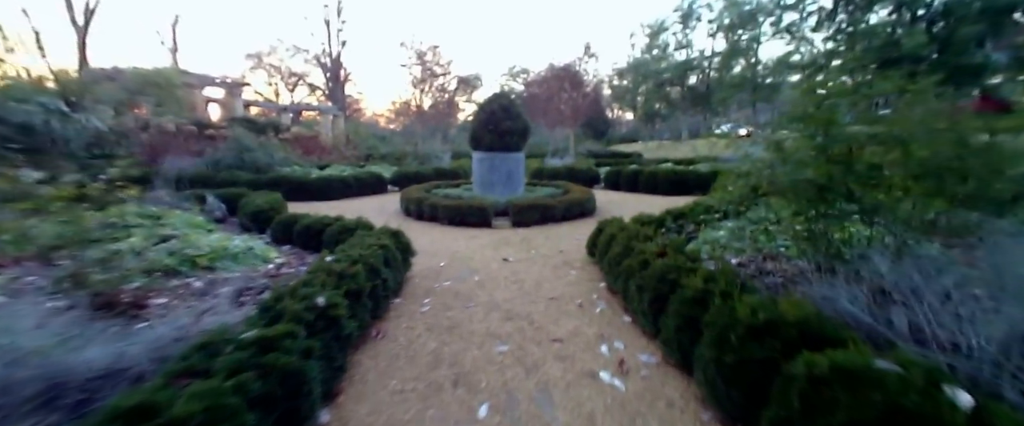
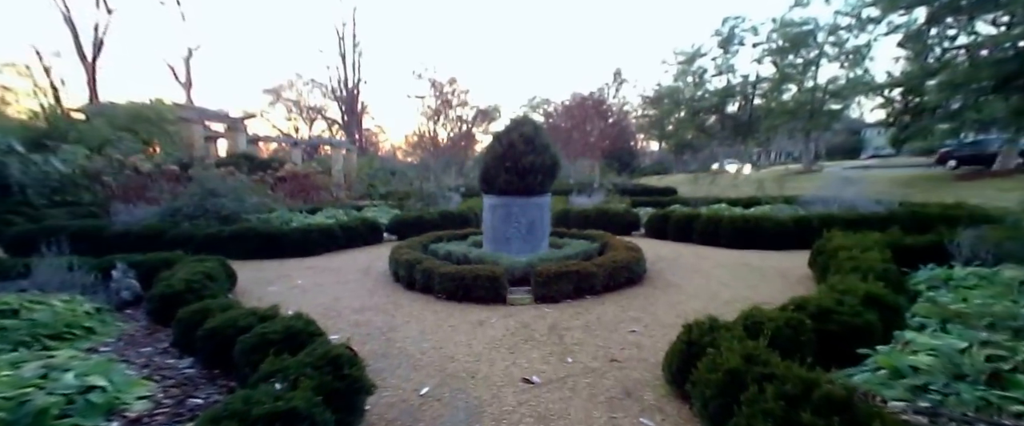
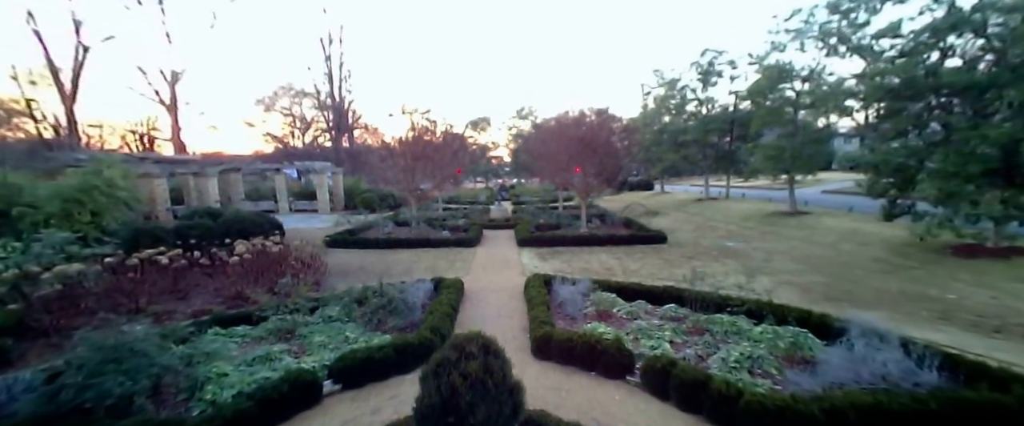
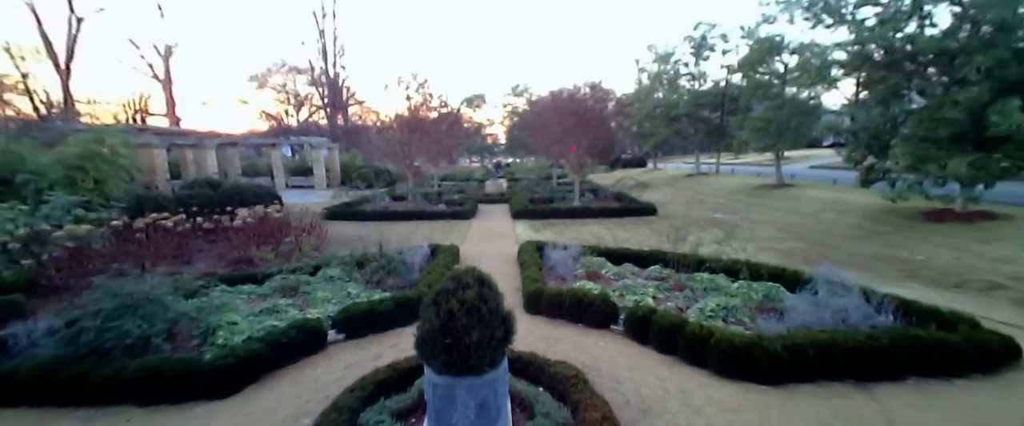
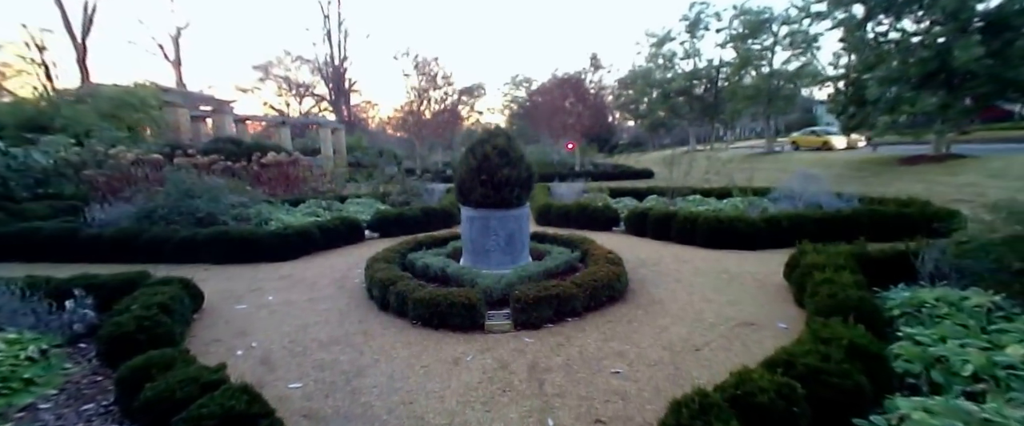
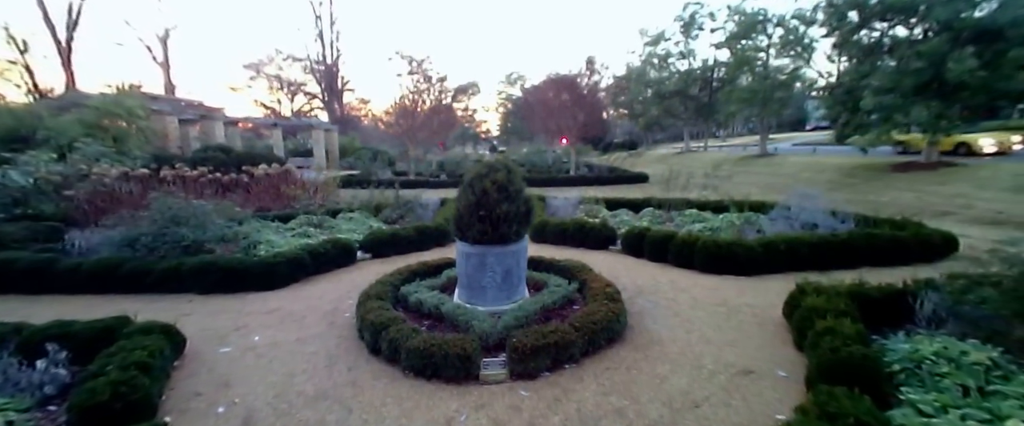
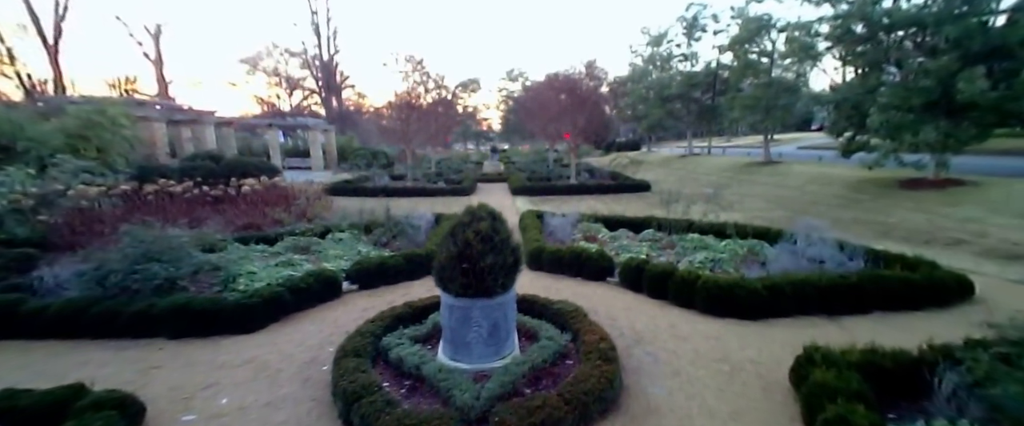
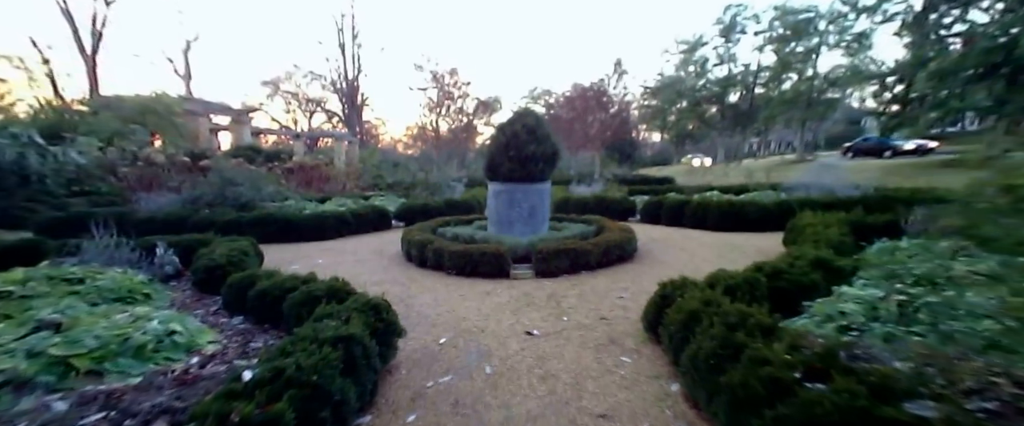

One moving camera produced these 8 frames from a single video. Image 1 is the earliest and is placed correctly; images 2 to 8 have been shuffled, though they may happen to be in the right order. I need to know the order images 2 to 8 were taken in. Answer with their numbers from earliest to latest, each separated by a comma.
8, 2, 5, 6, 7, 4, 3
